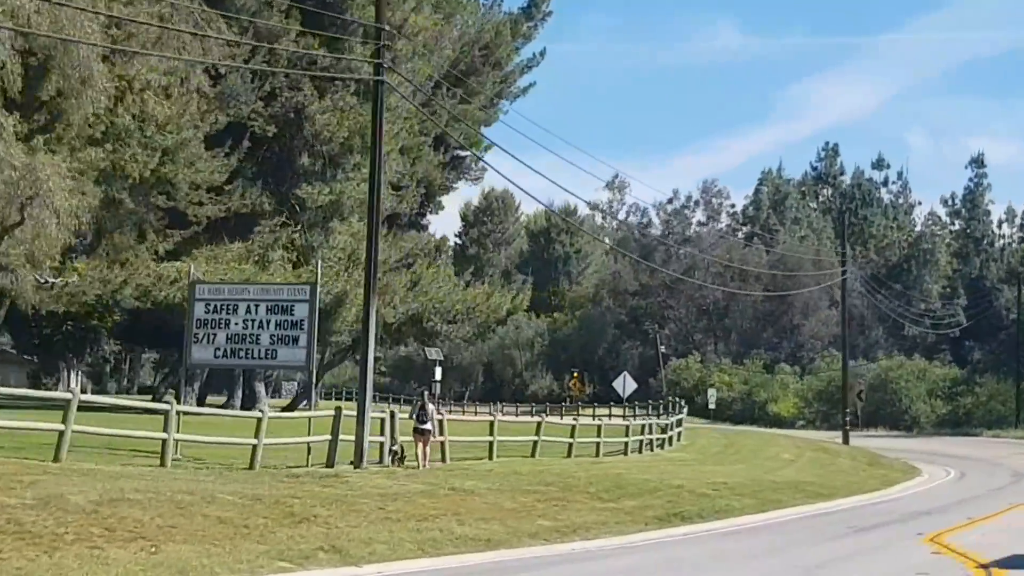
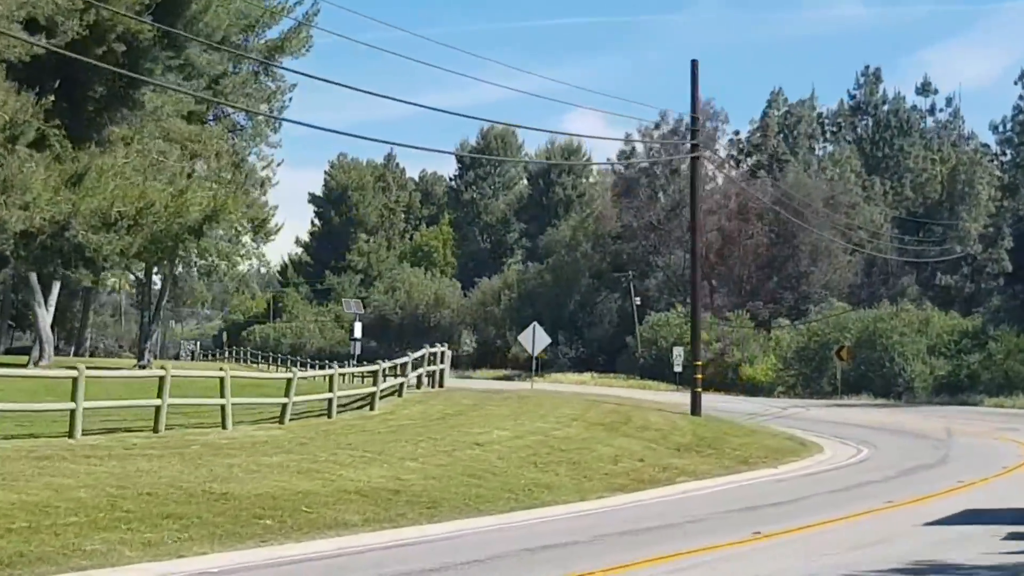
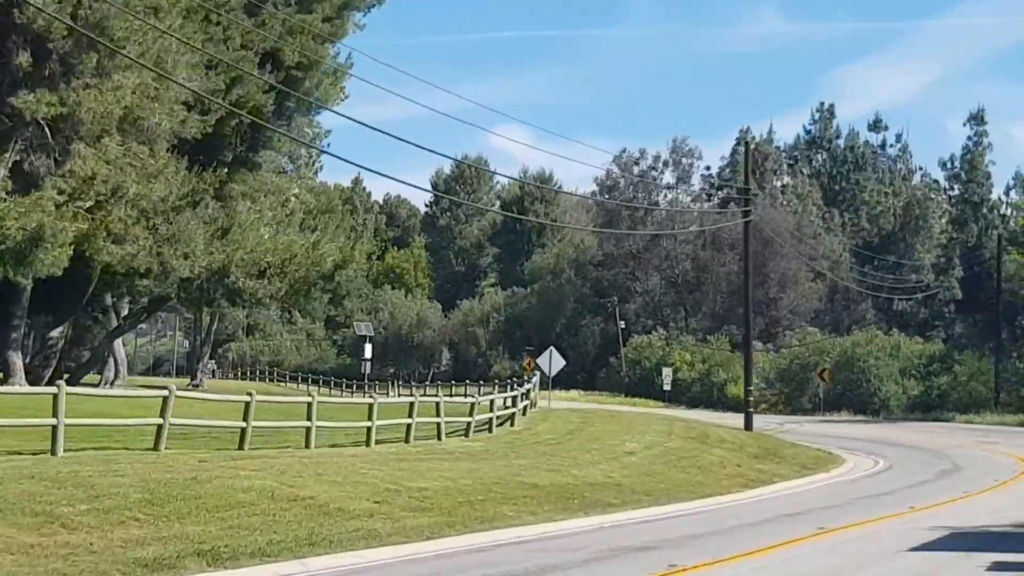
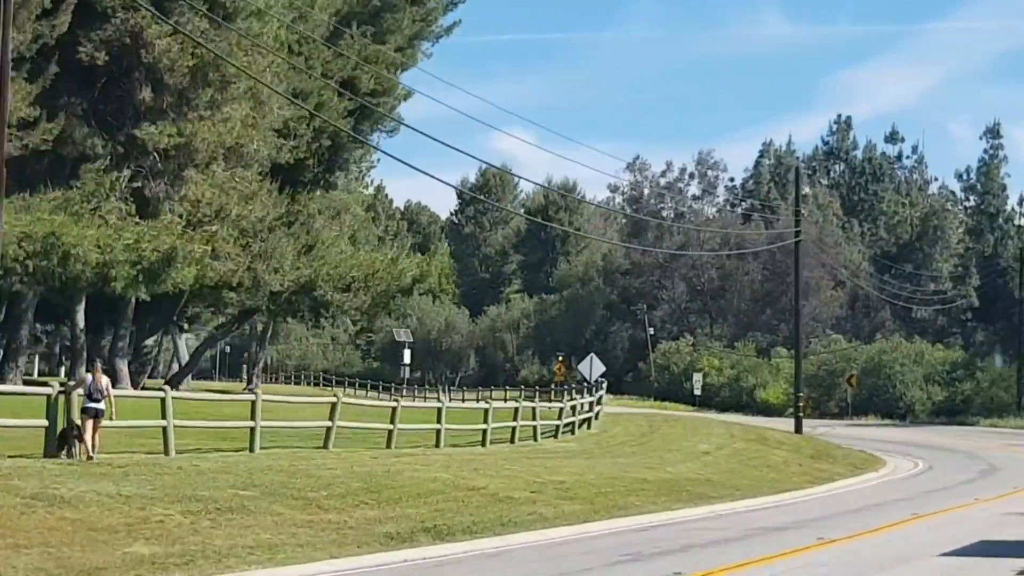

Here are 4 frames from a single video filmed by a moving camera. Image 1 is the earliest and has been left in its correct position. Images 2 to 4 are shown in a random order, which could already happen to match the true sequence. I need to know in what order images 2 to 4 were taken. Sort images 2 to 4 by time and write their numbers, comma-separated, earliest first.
4, 3, 2
